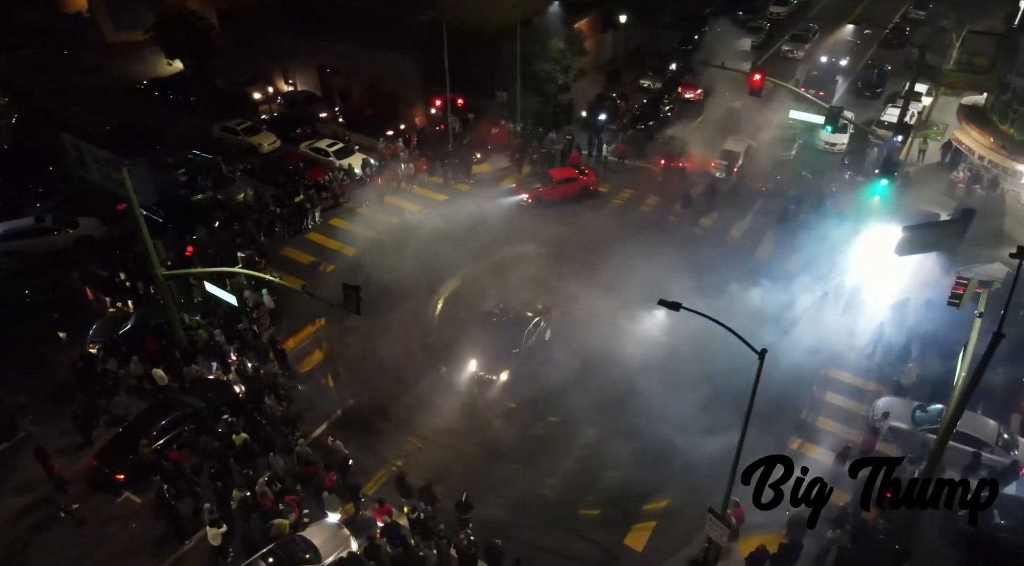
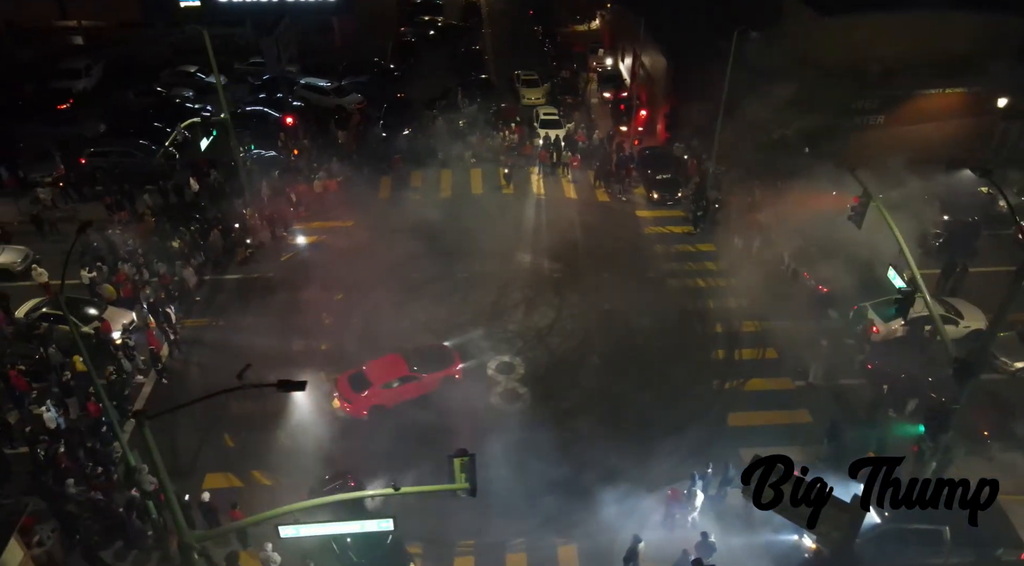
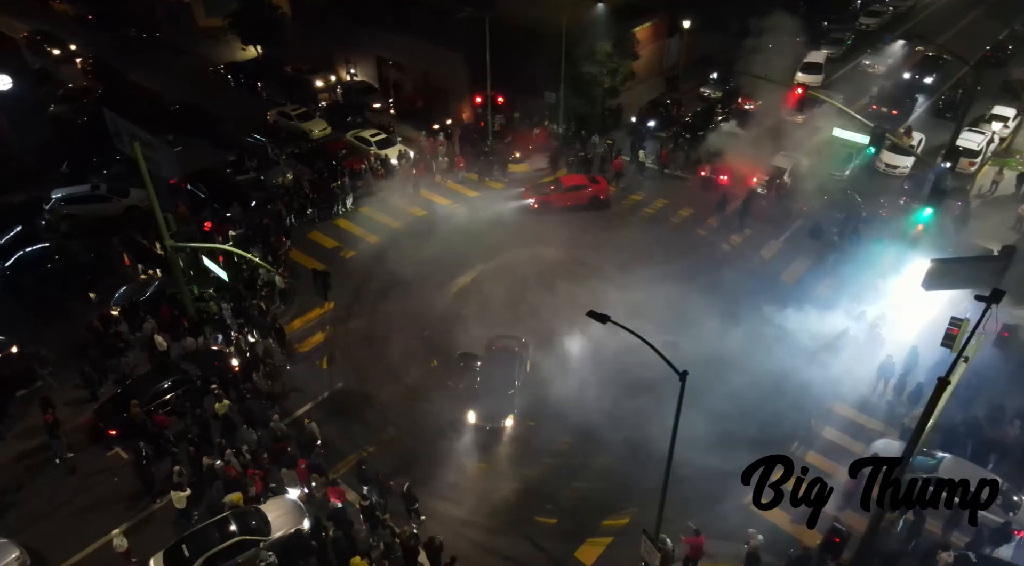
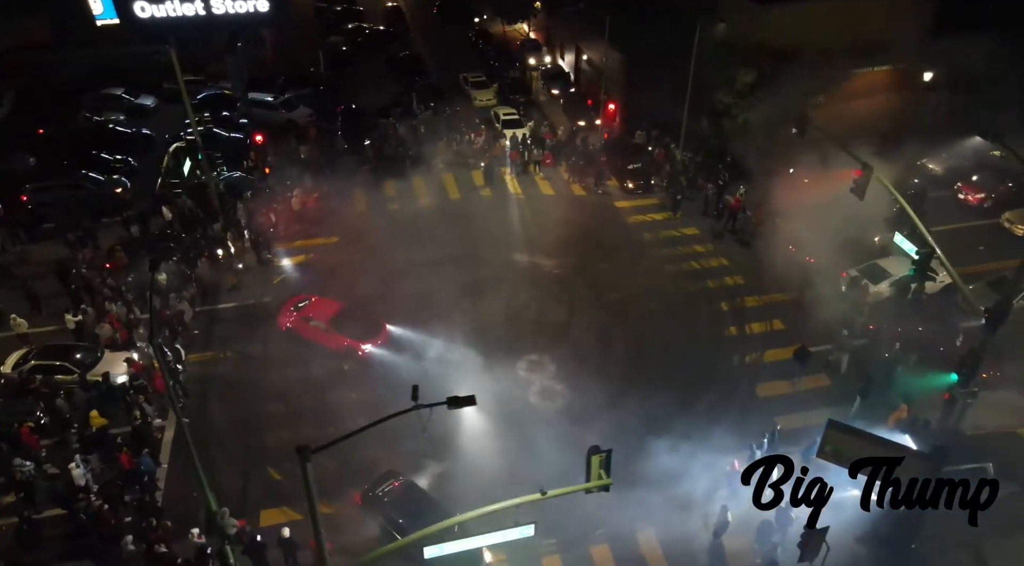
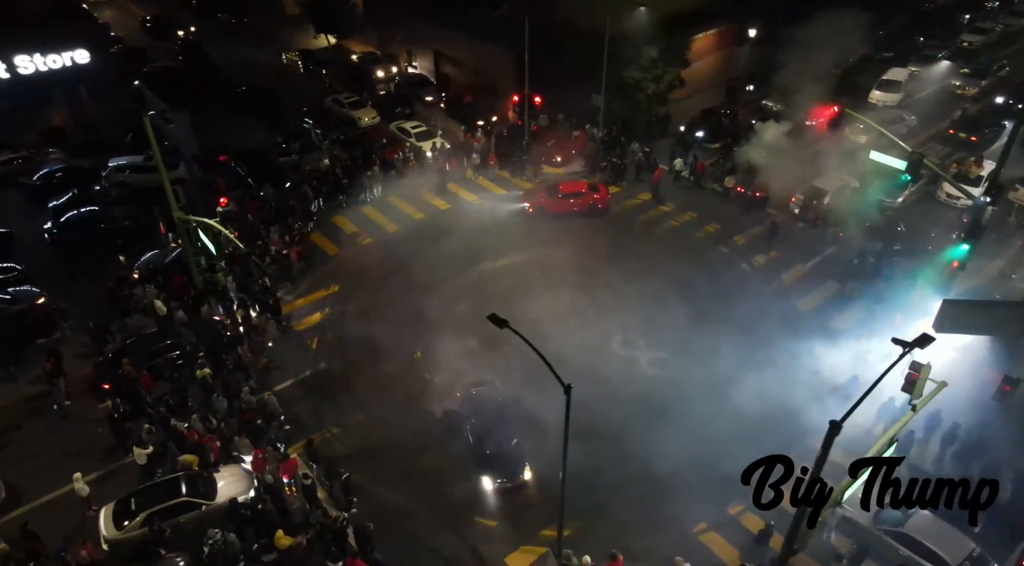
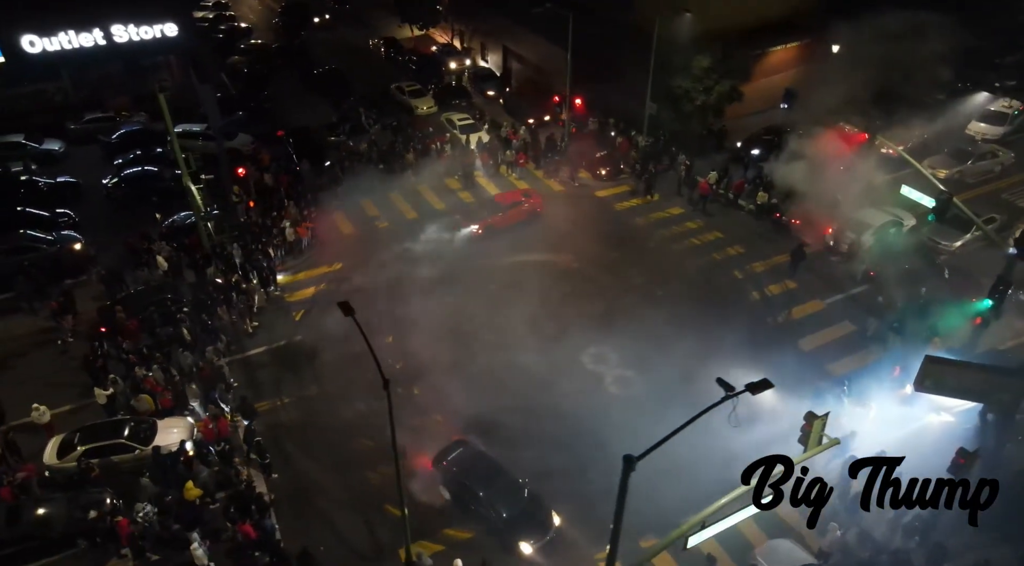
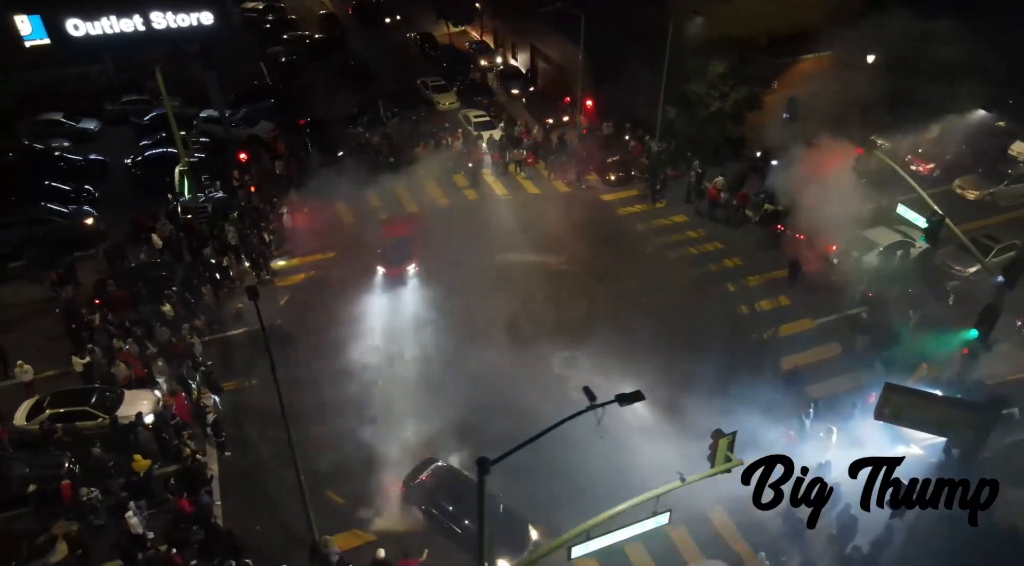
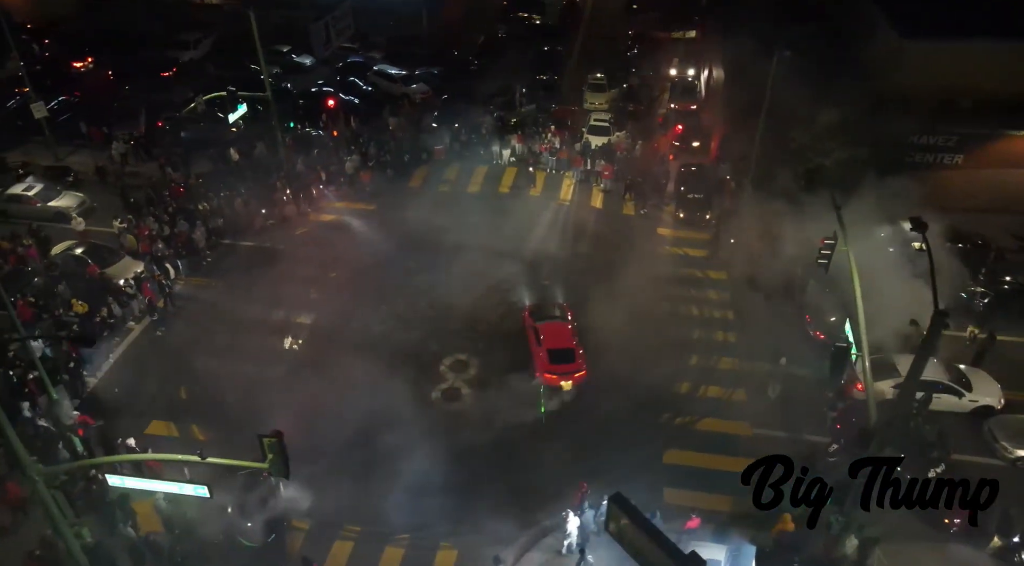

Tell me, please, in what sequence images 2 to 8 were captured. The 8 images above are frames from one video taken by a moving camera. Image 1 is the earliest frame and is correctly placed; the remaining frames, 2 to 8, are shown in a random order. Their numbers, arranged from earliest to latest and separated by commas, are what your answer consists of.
3, 5, 6, 7, 4, 2, 8
